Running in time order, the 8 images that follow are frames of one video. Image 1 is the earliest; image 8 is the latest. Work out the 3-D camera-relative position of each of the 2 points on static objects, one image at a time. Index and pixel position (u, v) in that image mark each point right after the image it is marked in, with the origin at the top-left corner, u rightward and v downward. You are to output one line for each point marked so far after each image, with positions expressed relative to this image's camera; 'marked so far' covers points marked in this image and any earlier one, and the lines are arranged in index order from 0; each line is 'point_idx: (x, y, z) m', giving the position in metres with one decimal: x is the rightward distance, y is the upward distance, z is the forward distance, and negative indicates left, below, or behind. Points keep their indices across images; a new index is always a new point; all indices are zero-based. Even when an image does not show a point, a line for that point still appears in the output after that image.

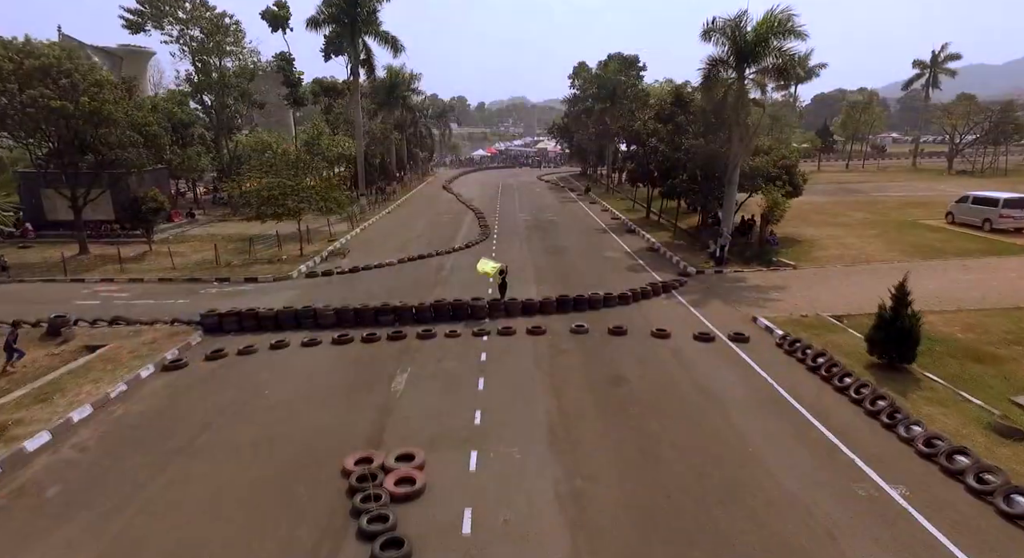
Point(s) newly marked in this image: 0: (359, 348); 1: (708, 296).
0: (-3.7, -1.7, +13.1) m
1: (+6.2, -0.5, +16.9) m
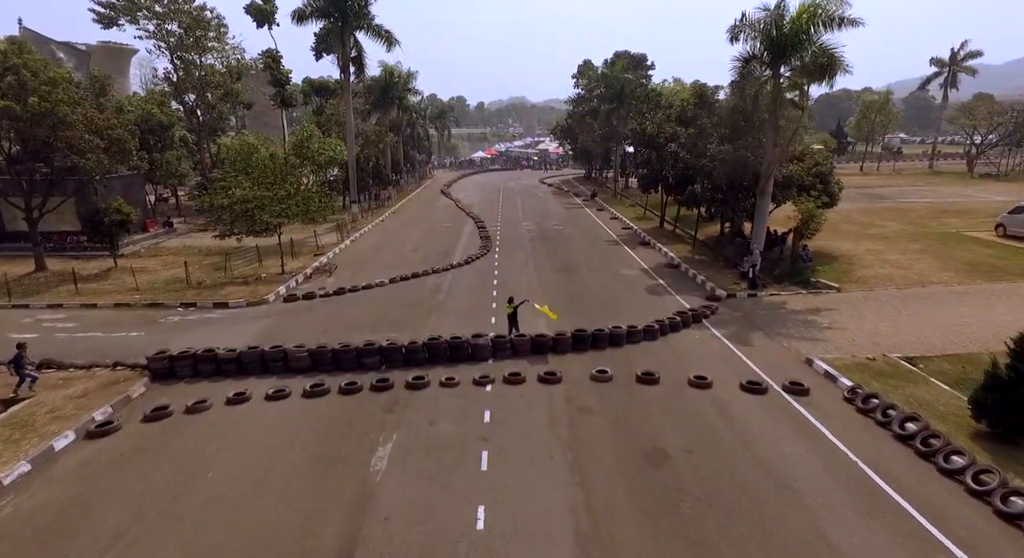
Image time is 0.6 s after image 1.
0: (-3.5, -2.4, +10.8) m
1: (+6.4, -1.3, +14.6) m
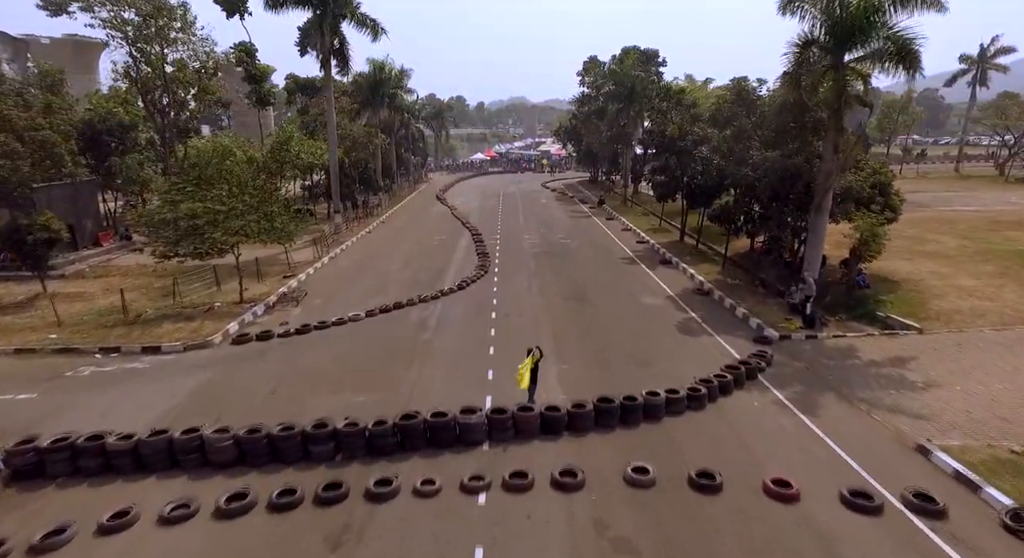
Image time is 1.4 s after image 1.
0: (-3.5, -3.4, +7.5) m
1: (+6.4, -2.3, +11.3) m
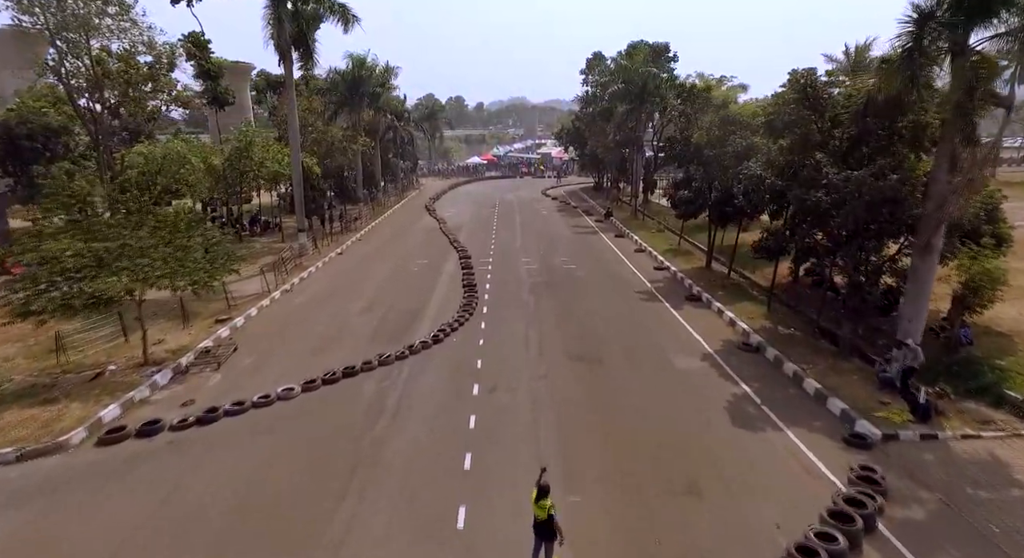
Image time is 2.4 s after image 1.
0: (-3.7, -4.7, +3.2) m
1: (+6.2, -3.6, +7.1) m
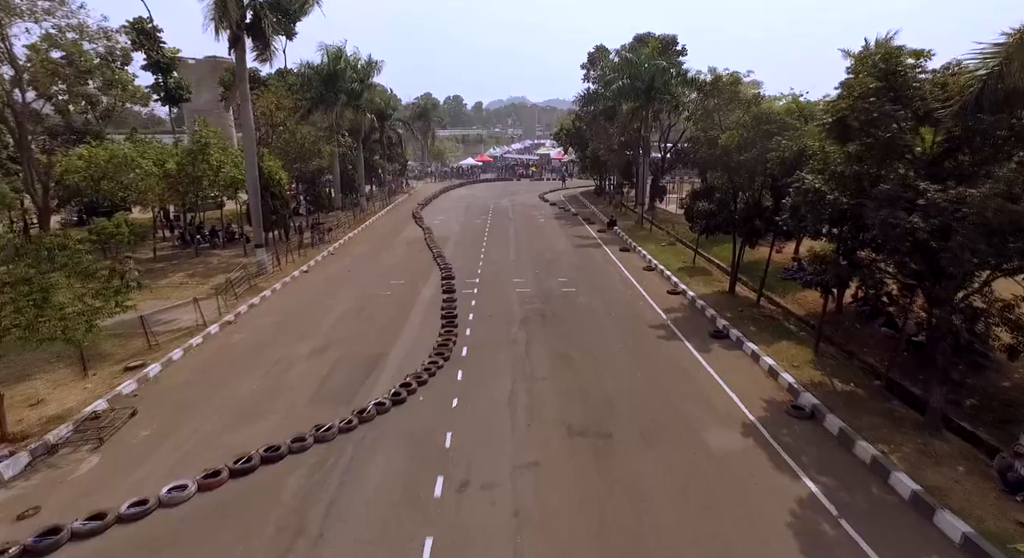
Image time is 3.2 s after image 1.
0: (-4.1, -5.6, -0.1) m
1: (+5.8, -4.5, +3.7) m
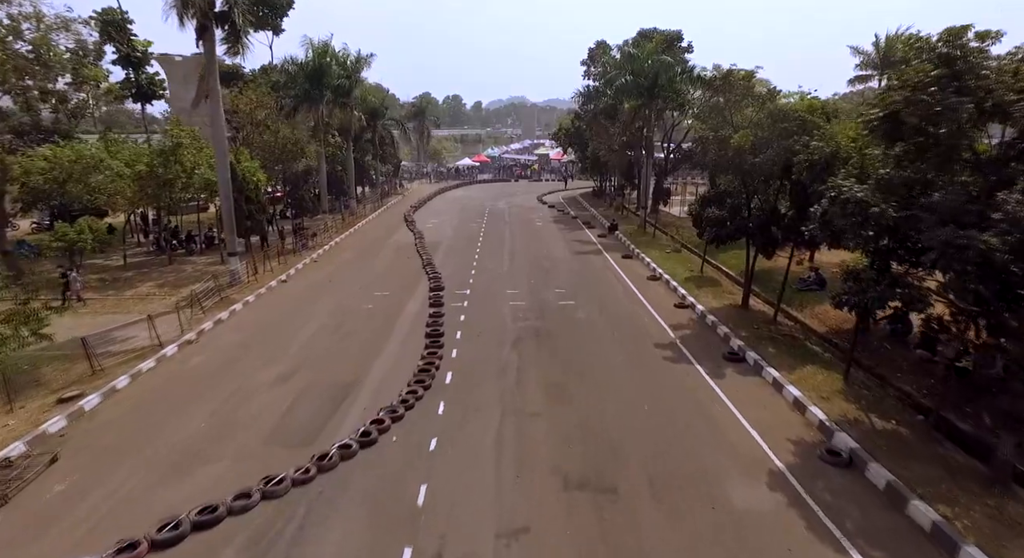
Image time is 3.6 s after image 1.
0: (-4.3, -6.0, -1.8) m
1: (+5.6, -4.9, +2.1) m
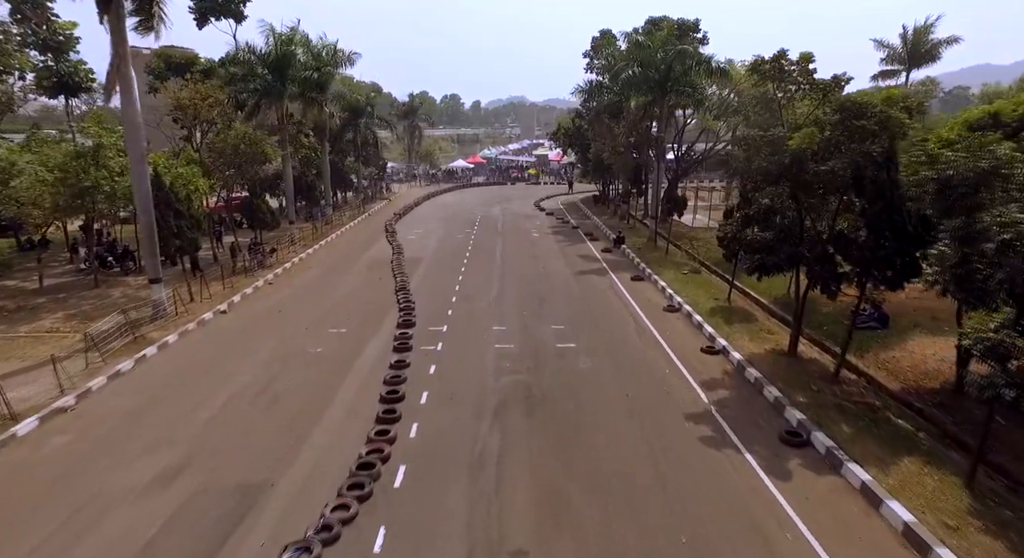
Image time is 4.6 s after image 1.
0: (-4.7, -7.0, -5.6) m
1: (+5.2, -5.9, -1.7) m
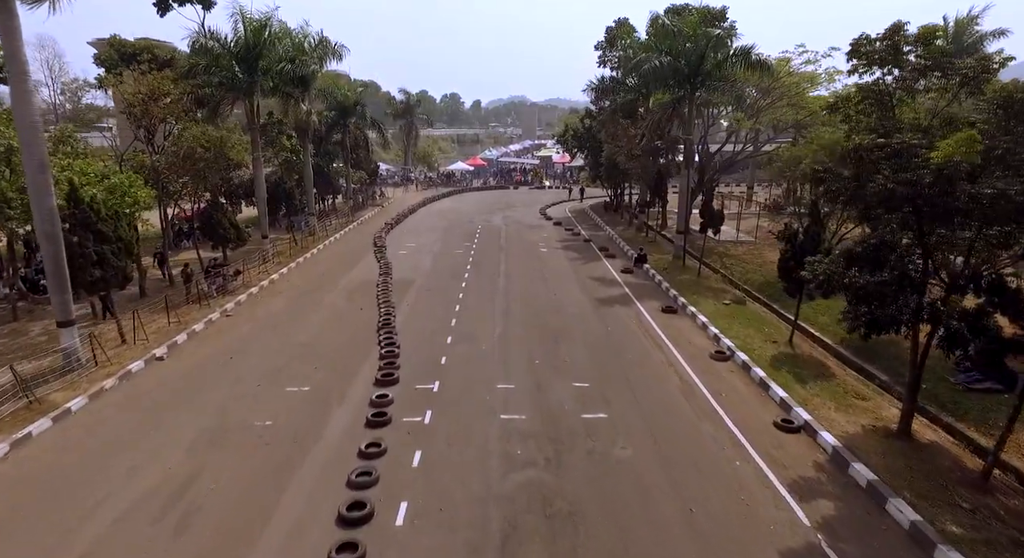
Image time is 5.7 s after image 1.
0: (-4.5, -8.0, -9.2) m
1: (+5.4, -7.0, -5.3) m
